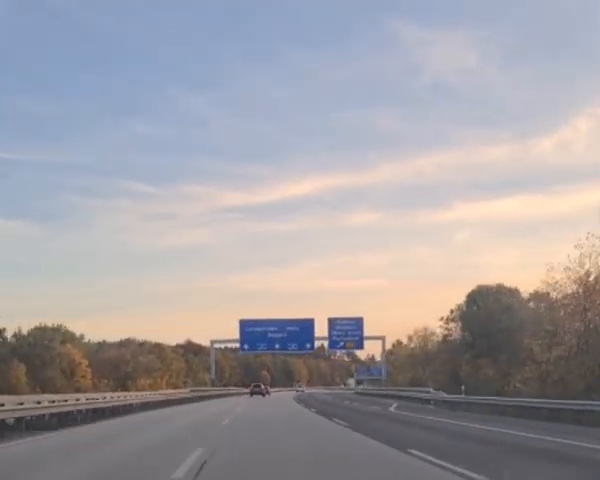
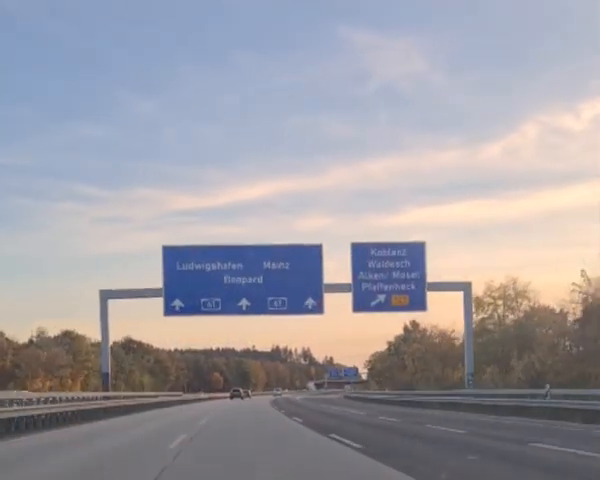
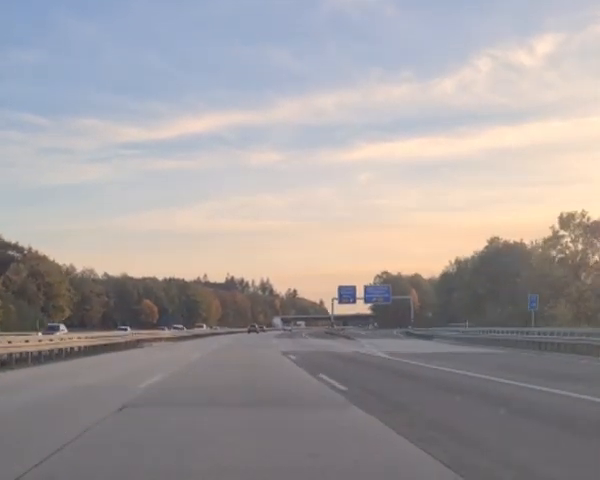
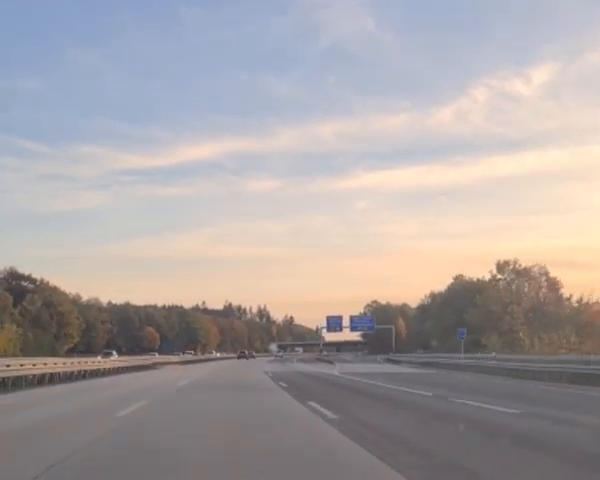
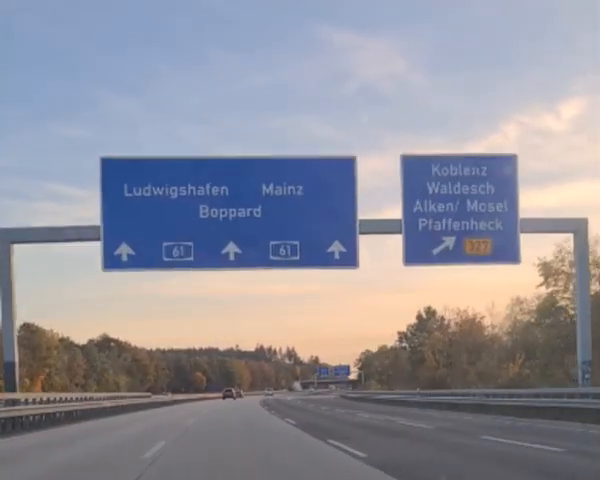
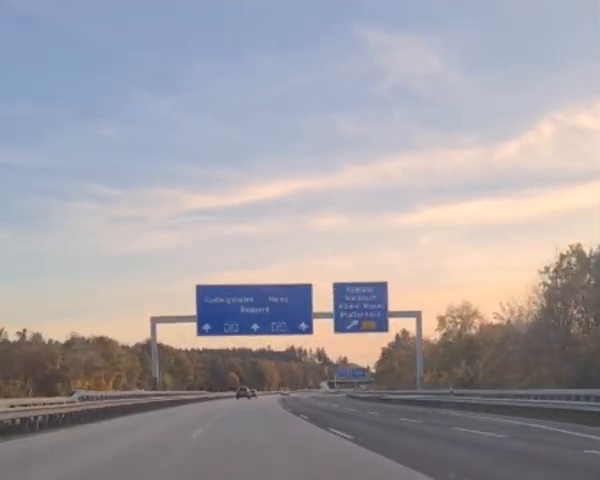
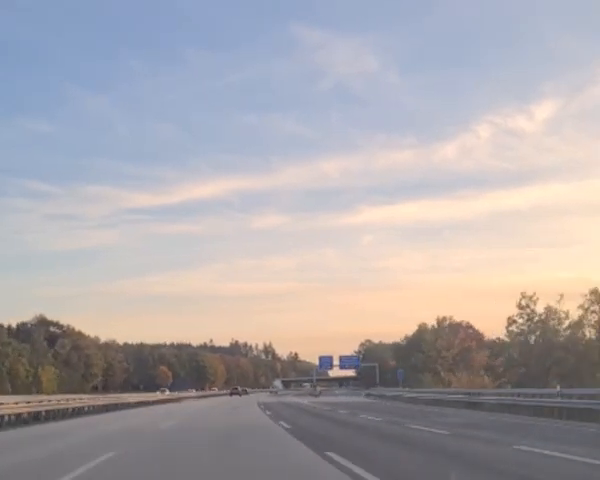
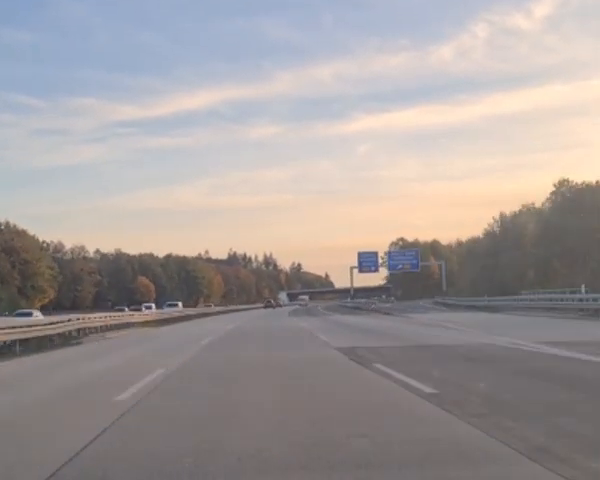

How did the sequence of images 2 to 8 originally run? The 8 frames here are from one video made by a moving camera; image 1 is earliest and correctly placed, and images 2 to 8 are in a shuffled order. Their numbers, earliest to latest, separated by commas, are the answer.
6, 2, 5, 7, 4, 3, 8
